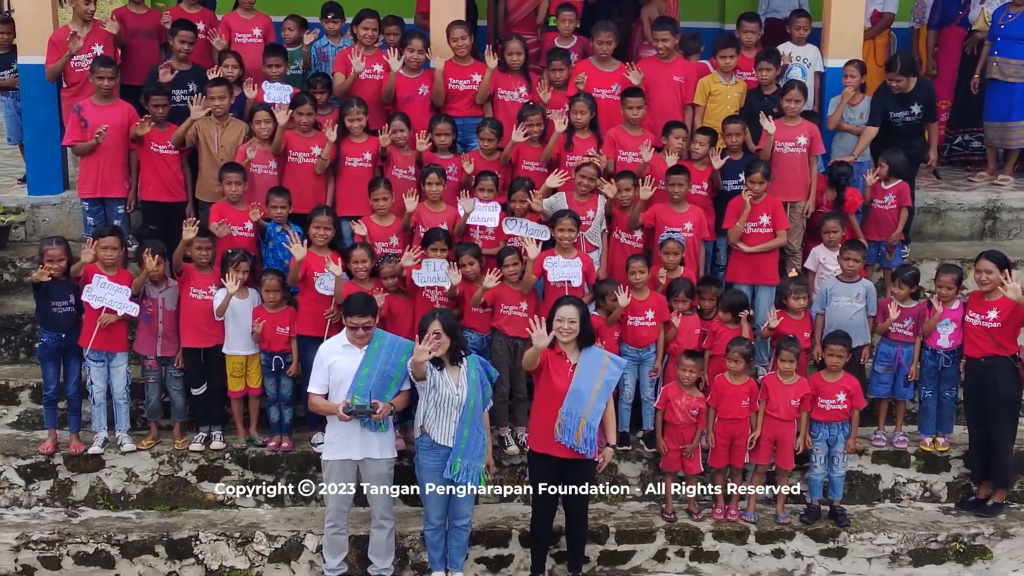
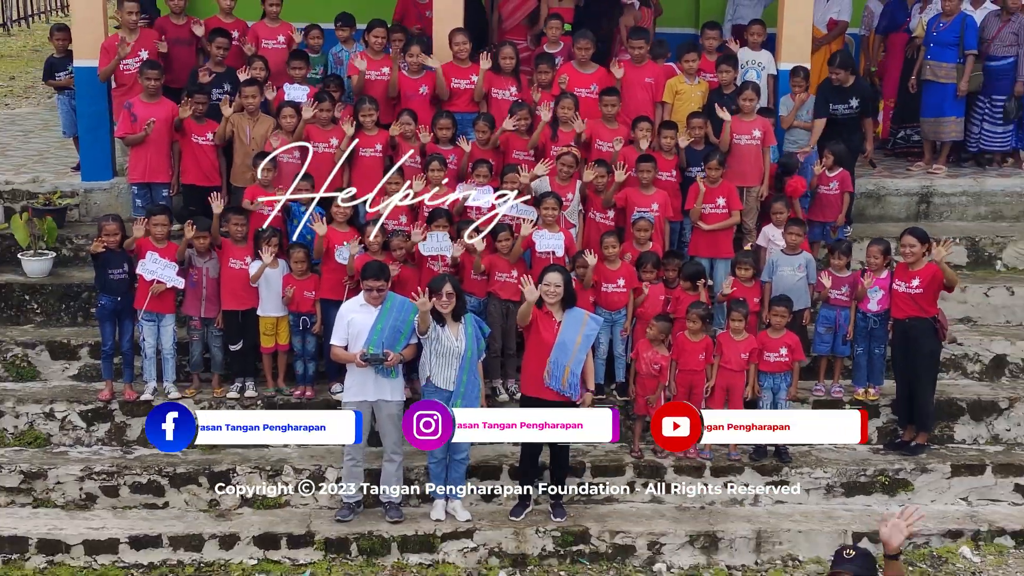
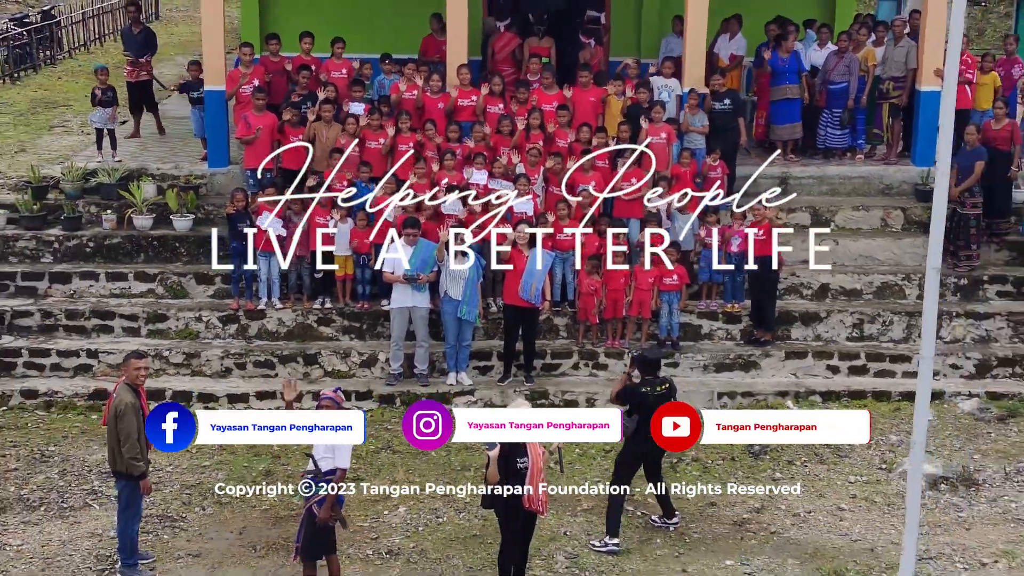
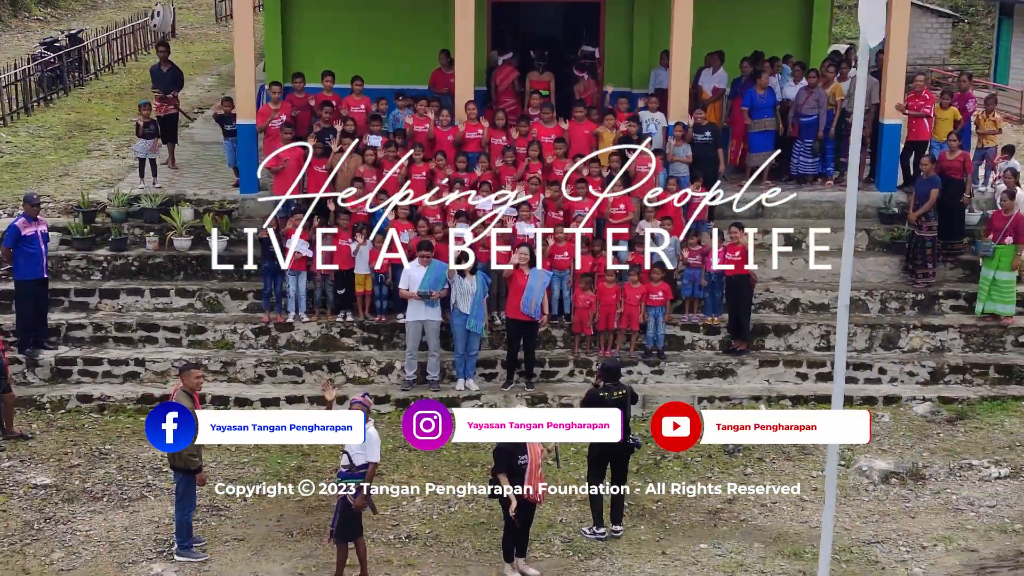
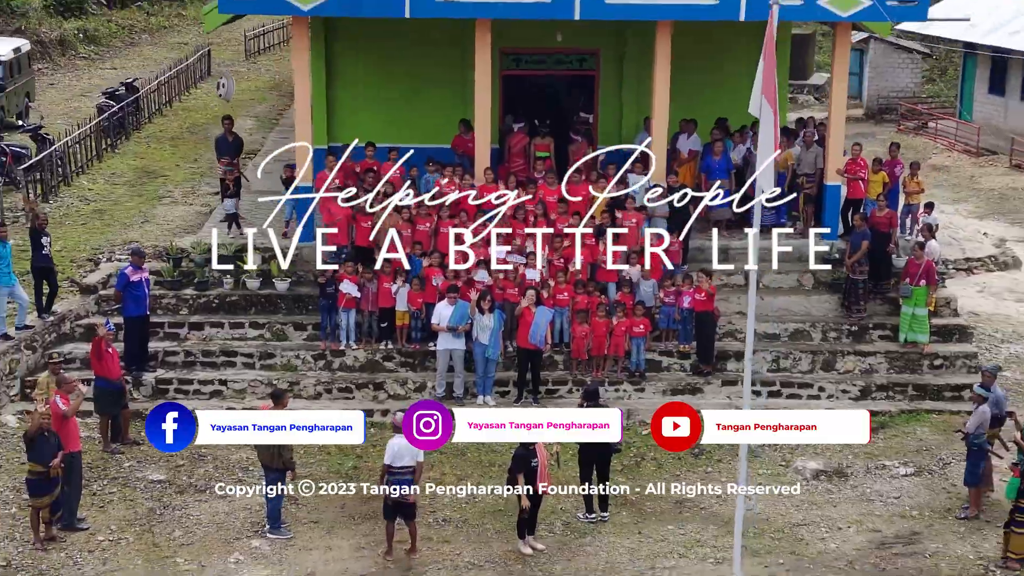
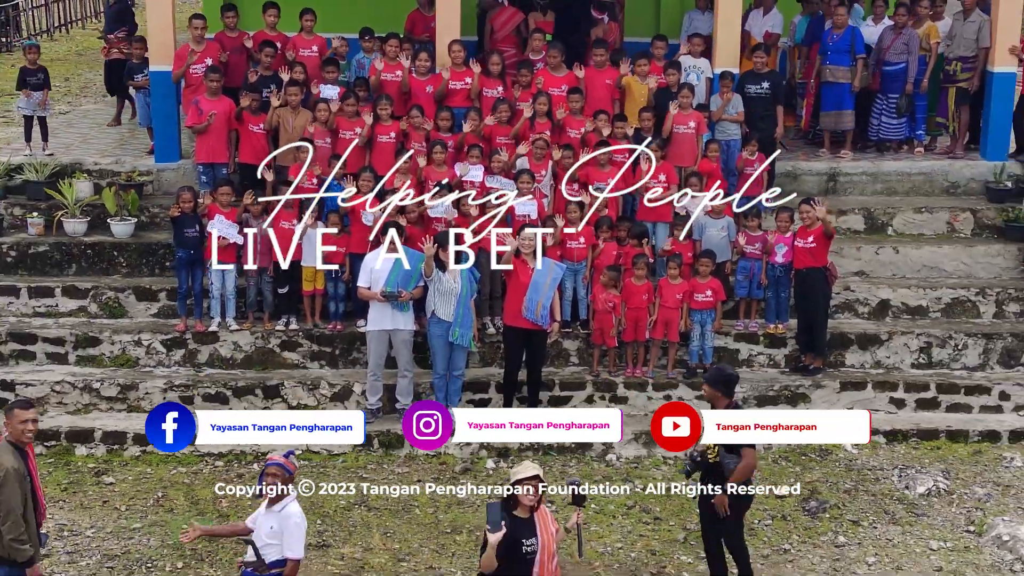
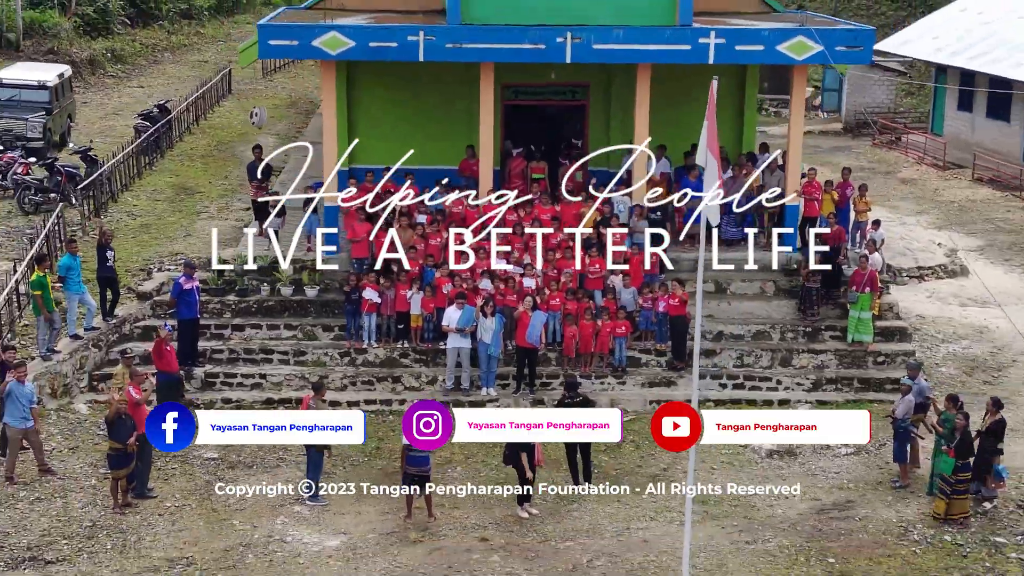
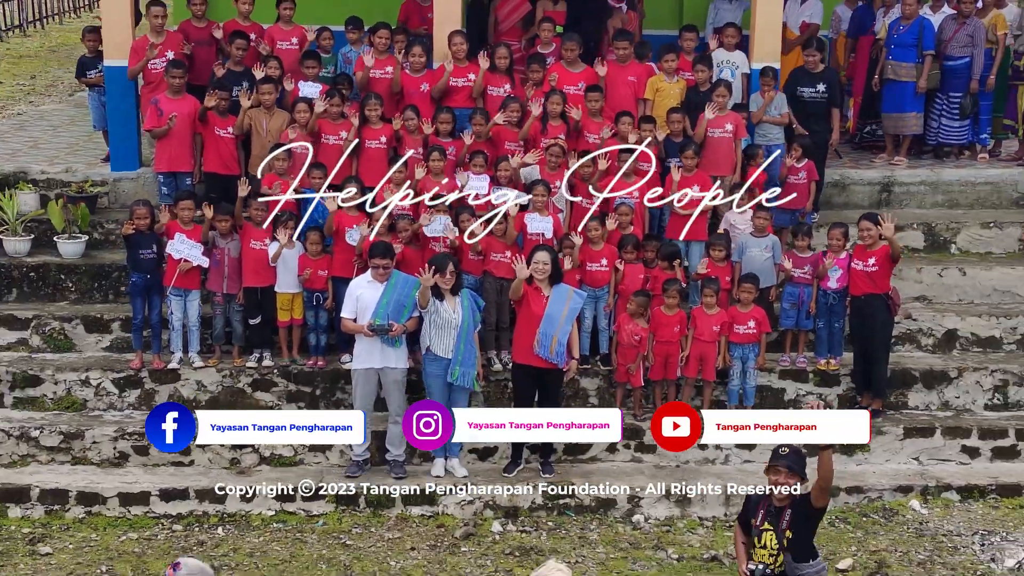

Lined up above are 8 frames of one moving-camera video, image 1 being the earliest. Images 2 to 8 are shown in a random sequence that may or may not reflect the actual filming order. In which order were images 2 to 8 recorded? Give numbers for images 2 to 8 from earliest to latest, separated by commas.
2, 8, 6, 3, 4, 5, 7
